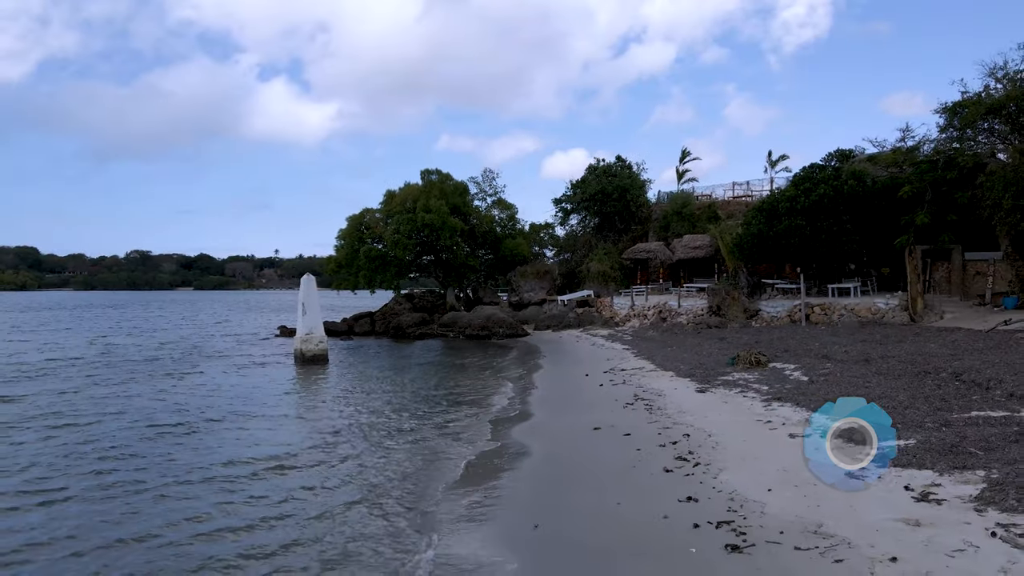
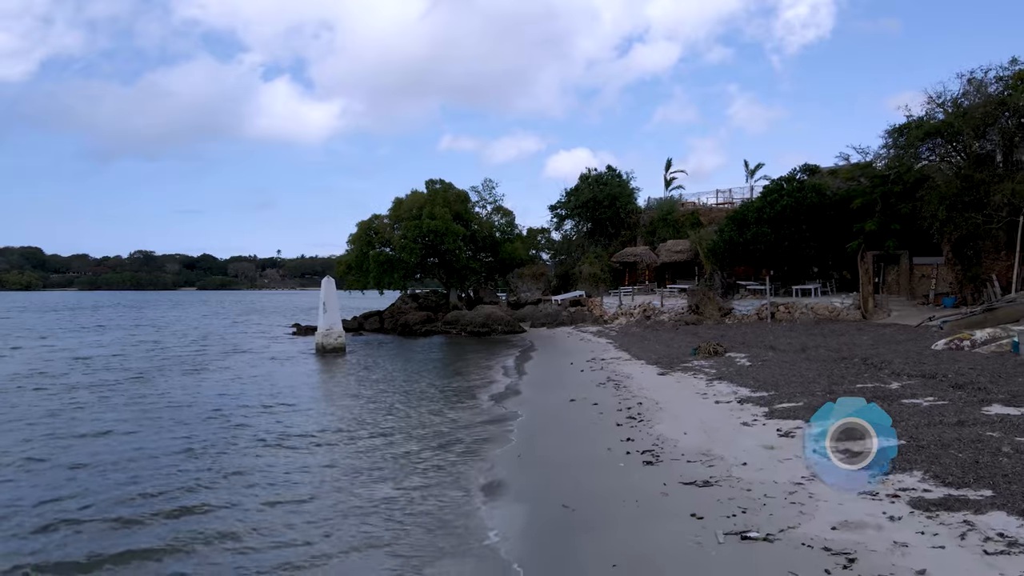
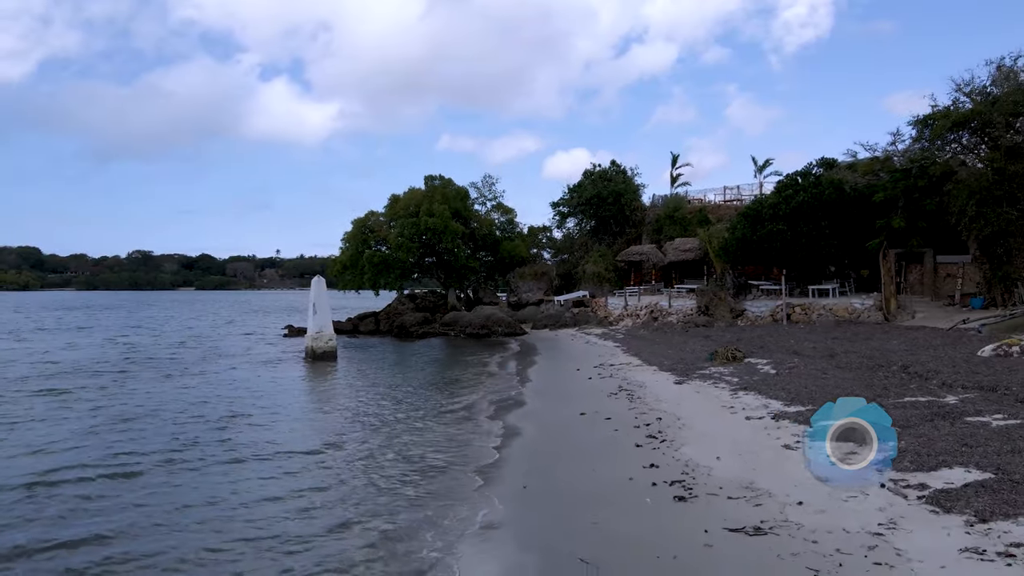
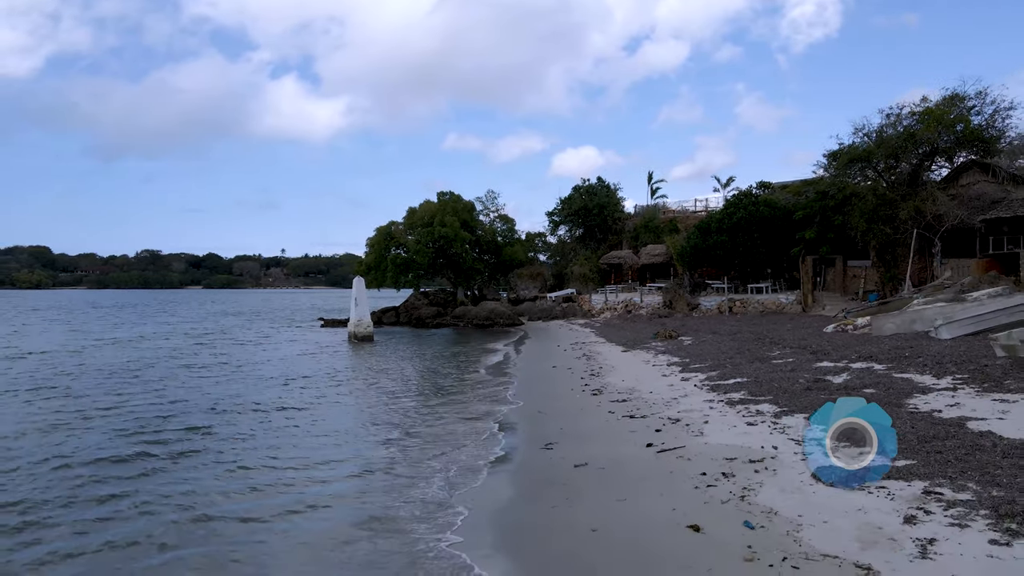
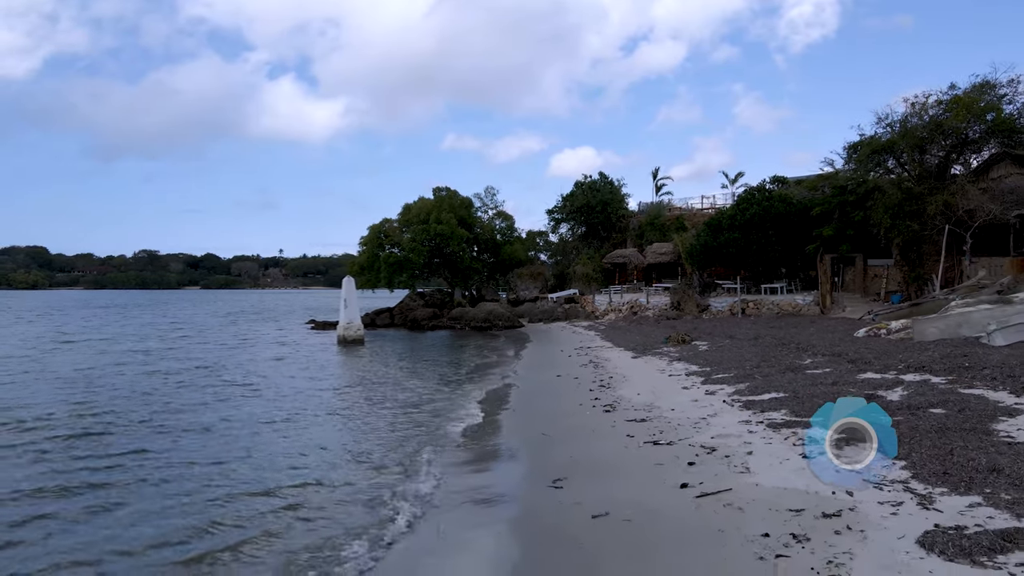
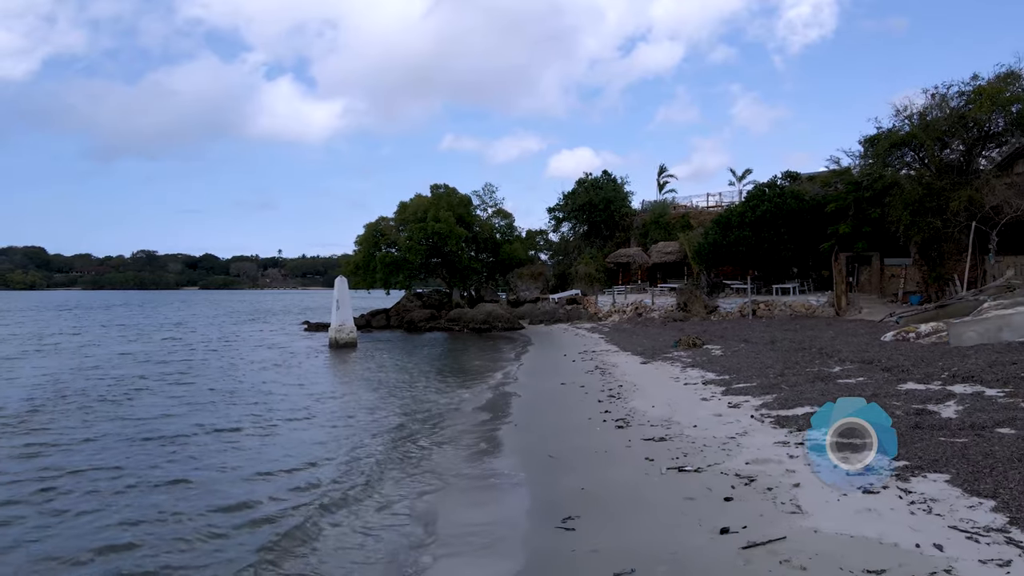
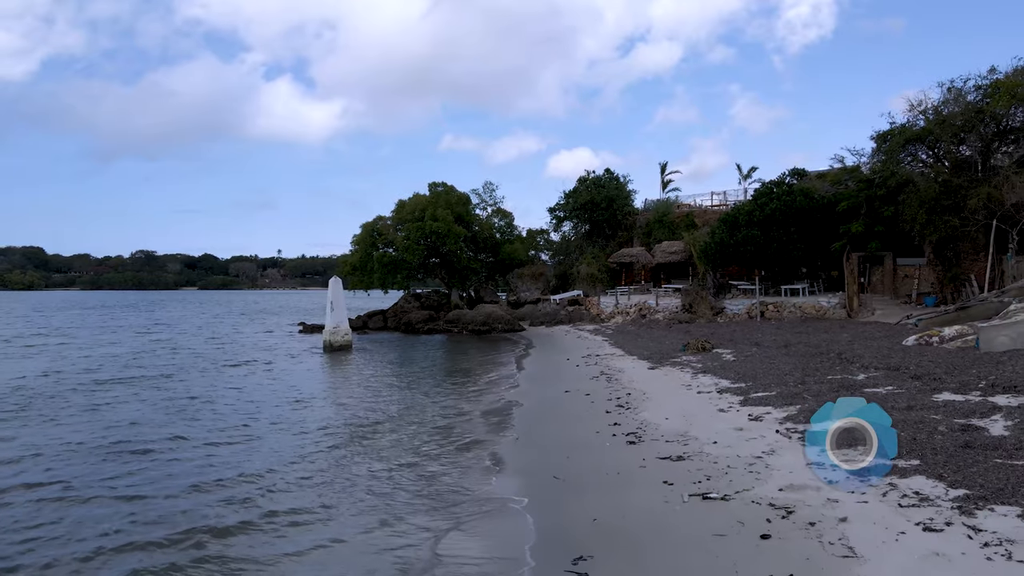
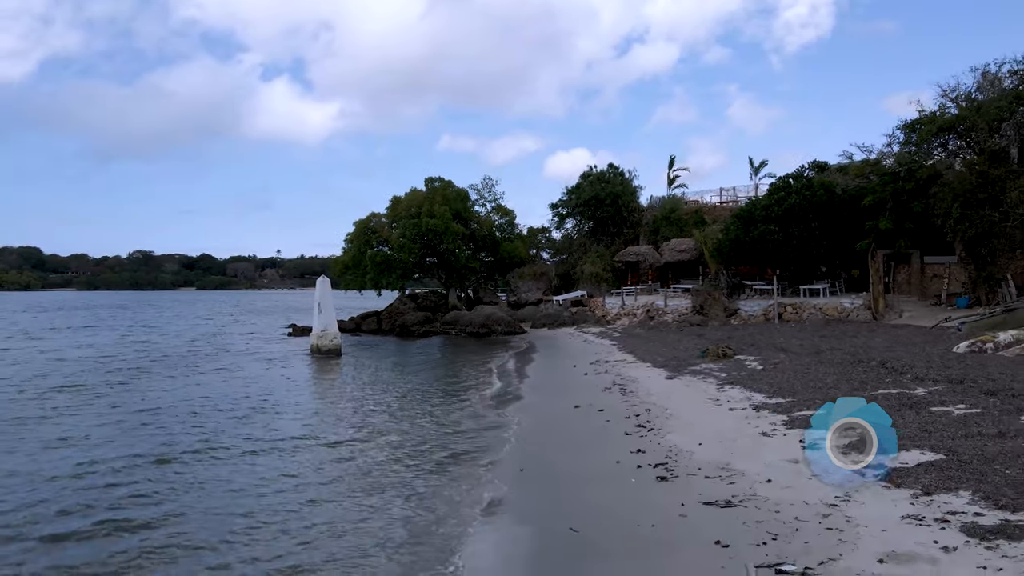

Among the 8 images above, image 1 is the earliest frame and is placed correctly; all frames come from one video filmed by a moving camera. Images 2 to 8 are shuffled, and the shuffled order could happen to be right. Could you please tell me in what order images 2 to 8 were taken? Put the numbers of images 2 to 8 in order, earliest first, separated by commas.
3, 8, 2, 7, 6, 5, 4
